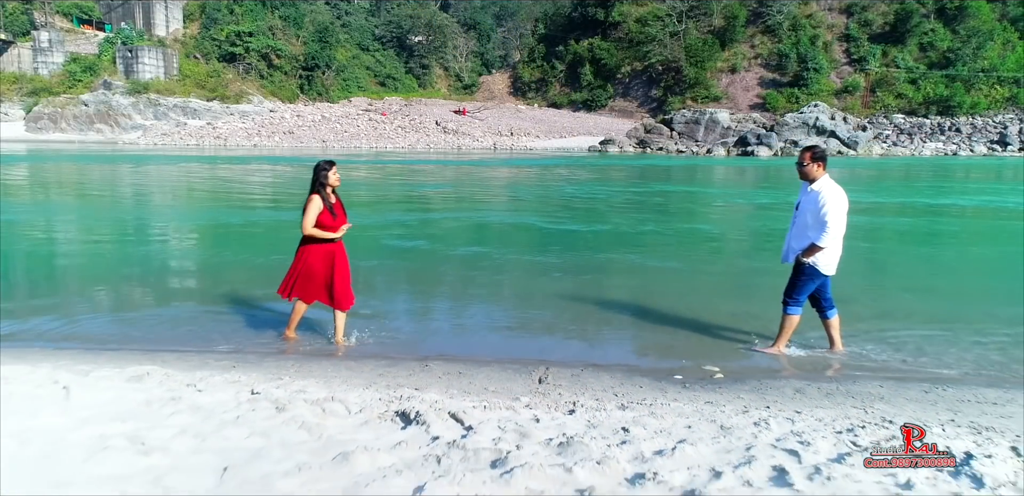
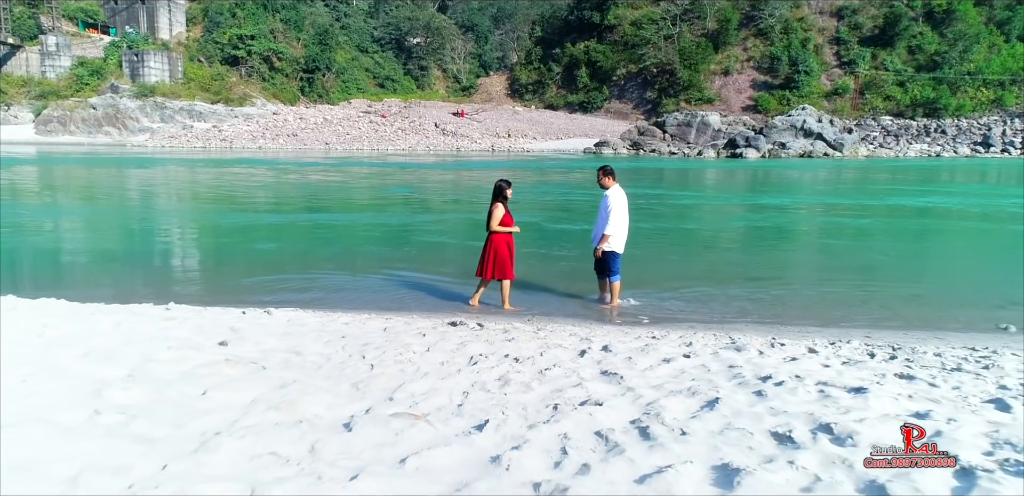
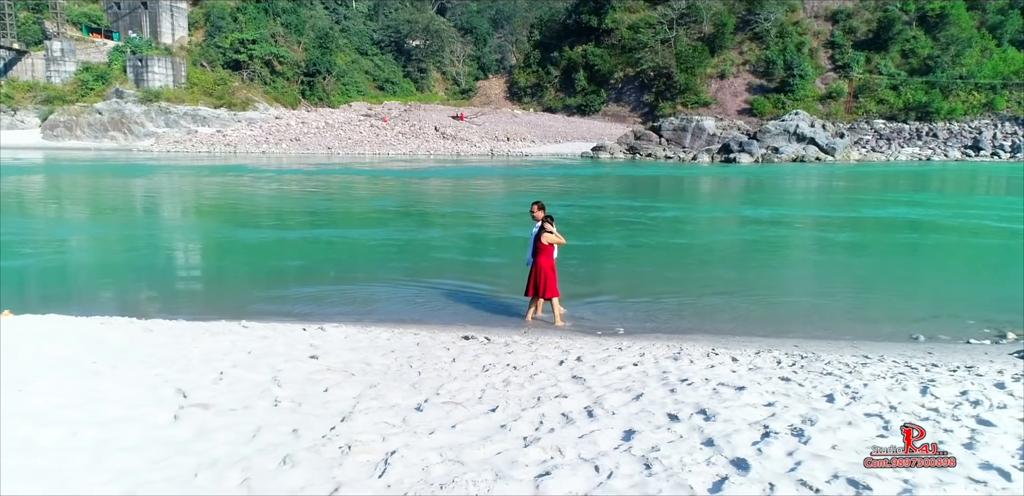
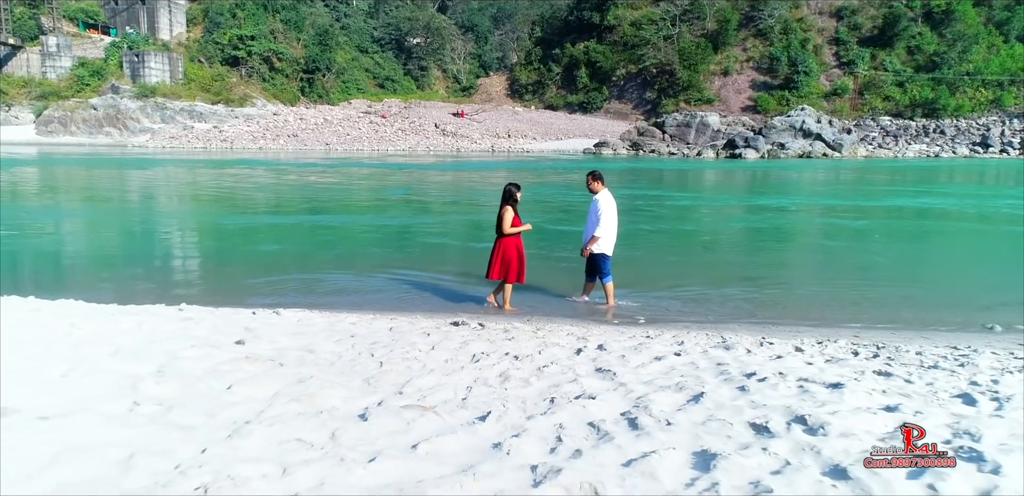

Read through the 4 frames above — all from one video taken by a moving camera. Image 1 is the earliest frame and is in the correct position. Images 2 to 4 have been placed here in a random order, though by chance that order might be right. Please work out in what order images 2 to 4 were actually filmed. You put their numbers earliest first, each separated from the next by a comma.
2, 4, 3
